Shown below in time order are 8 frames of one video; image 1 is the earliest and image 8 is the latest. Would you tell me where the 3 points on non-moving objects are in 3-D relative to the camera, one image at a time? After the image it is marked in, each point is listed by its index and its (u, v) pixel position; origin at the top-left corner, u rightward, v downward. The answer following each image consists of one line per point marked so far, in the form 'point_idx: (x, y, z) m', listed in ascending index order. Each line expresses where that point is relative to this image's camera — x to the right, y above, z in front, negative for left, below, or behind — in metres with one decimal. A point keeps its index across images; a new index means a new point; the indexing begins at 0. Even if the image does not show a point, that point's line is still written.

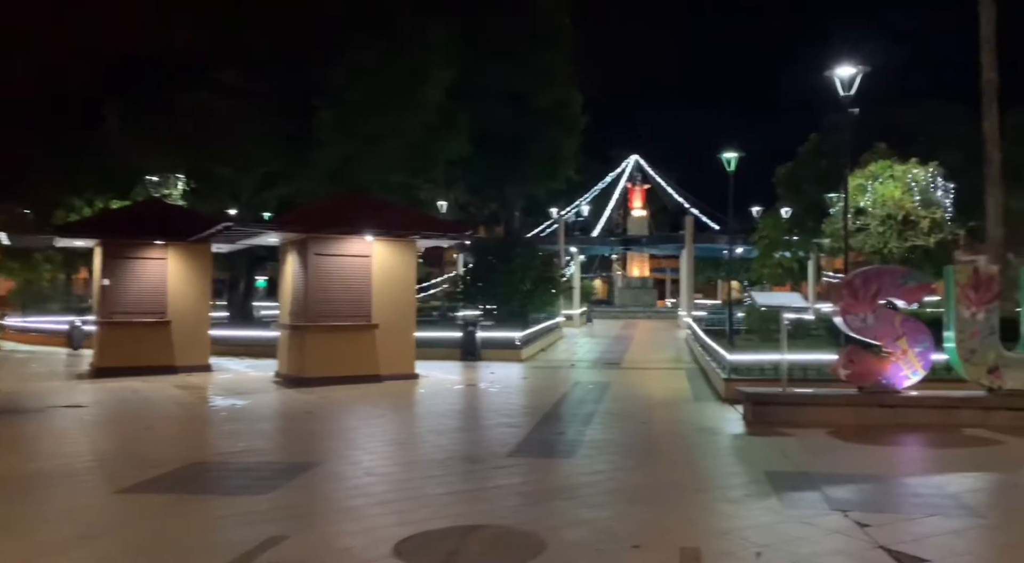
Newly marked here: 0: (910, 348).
0: (+5.3, -0.9, +9.9) m
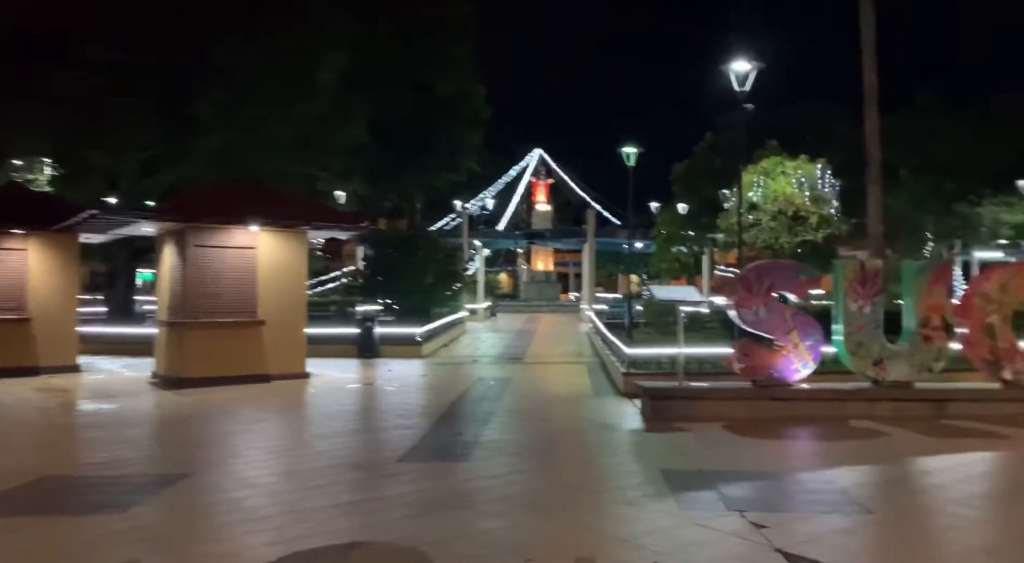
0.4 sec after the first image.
0: (+3.9, -0.8, +10.1) m
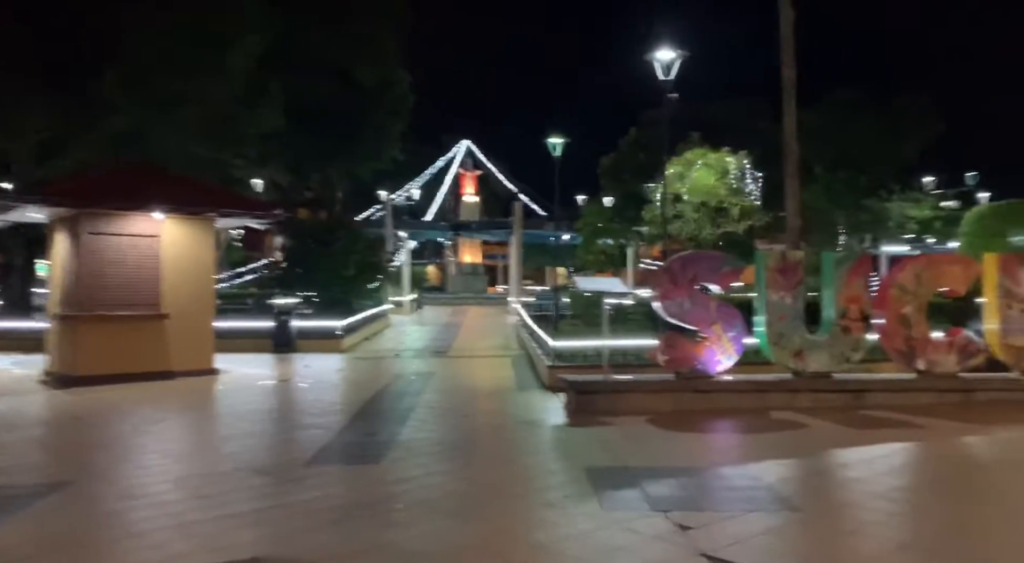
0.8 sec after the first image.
0: (+2.8, -0.7, +10.0) m
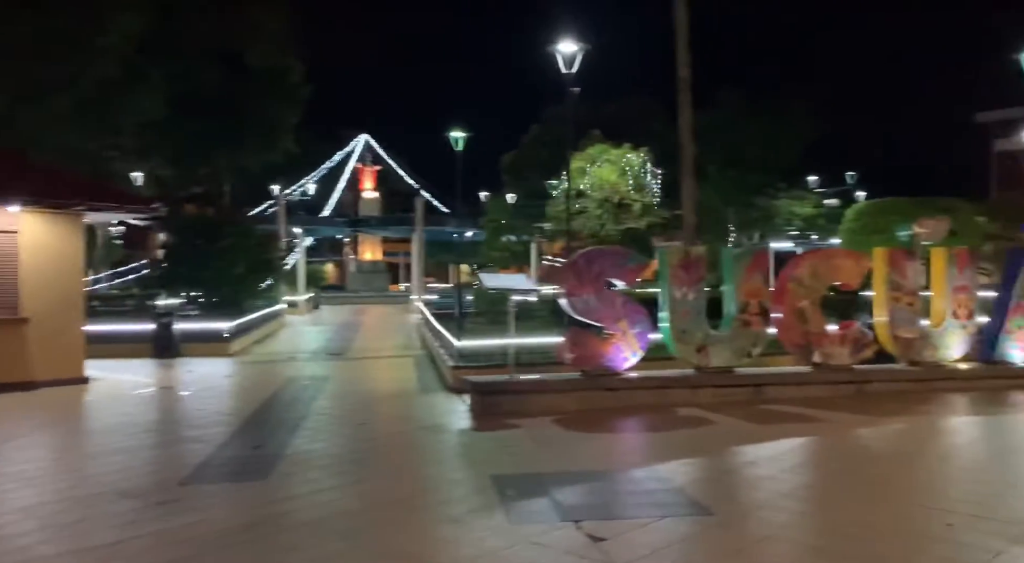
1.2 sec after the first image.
0: (+1.6, -0.6, +9.8) m
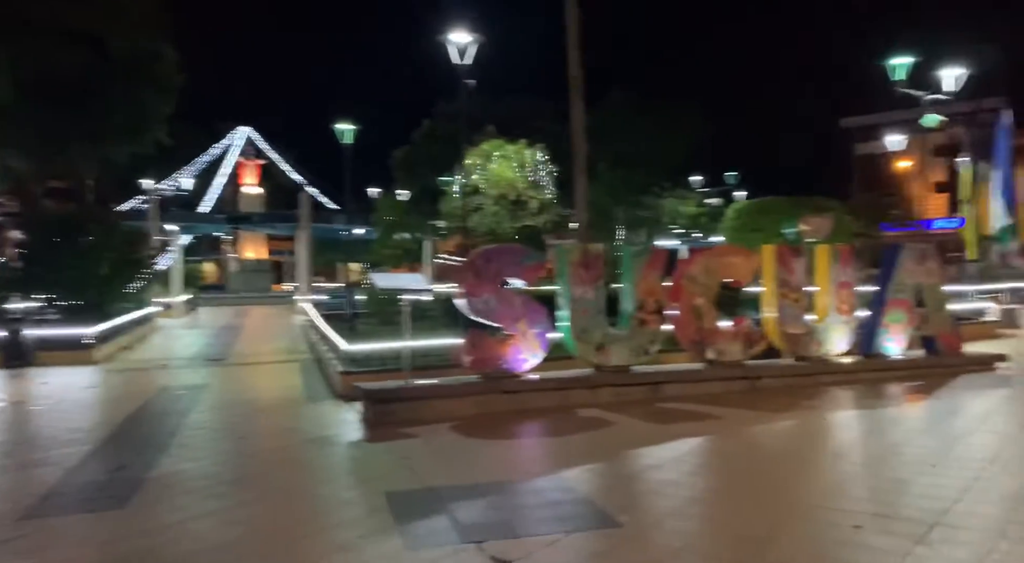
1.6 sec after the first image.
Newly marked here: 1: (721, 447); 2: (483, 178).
0: (+0.2, -0.6, +9.5) m
1: (+2.1, -1.7, +7.6) m
2: (-0.8, +2.7, +19.7) m
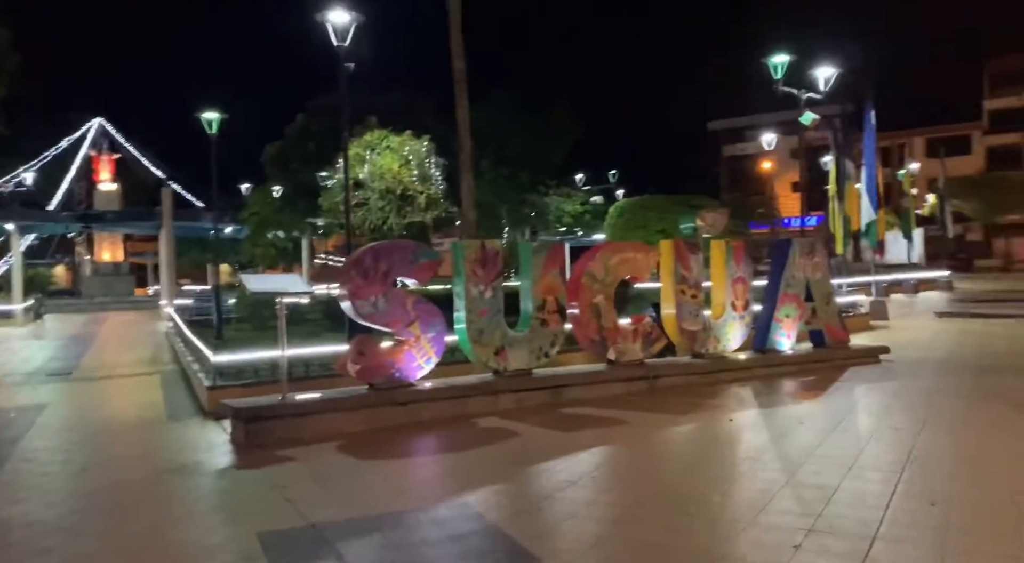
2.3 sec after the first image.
0: (-1.0, -0.6, +8.7) m
1: (+1.1, -1.6, +7.1) m
2: (-3.7, +2.7, +18.6) m
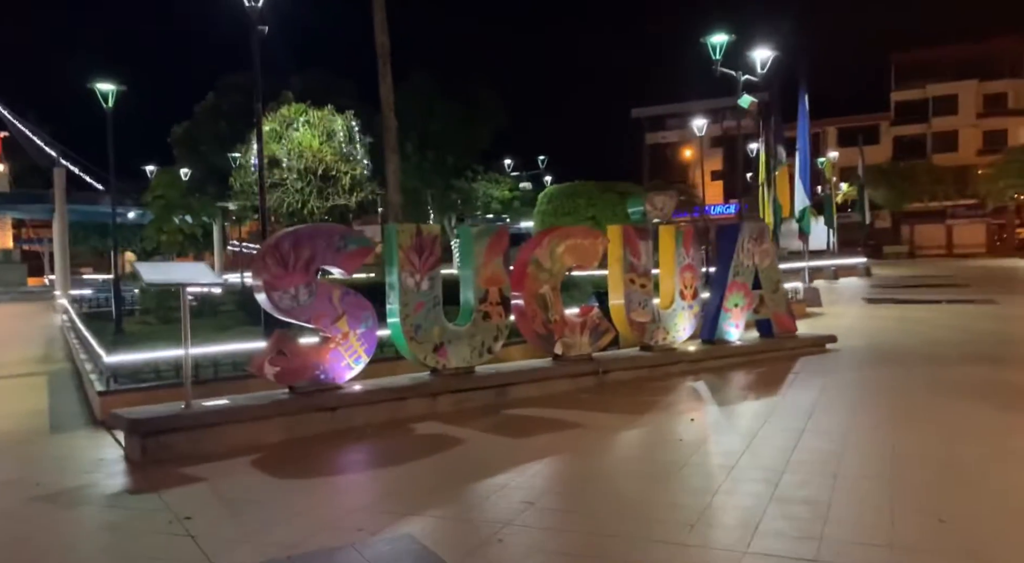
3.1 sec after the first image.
0: (-1.7, -0.5, +7.7) m
1: (+0.7, -1.5, +6.4) m
2: (-5.3, +3.0, +17.2) m
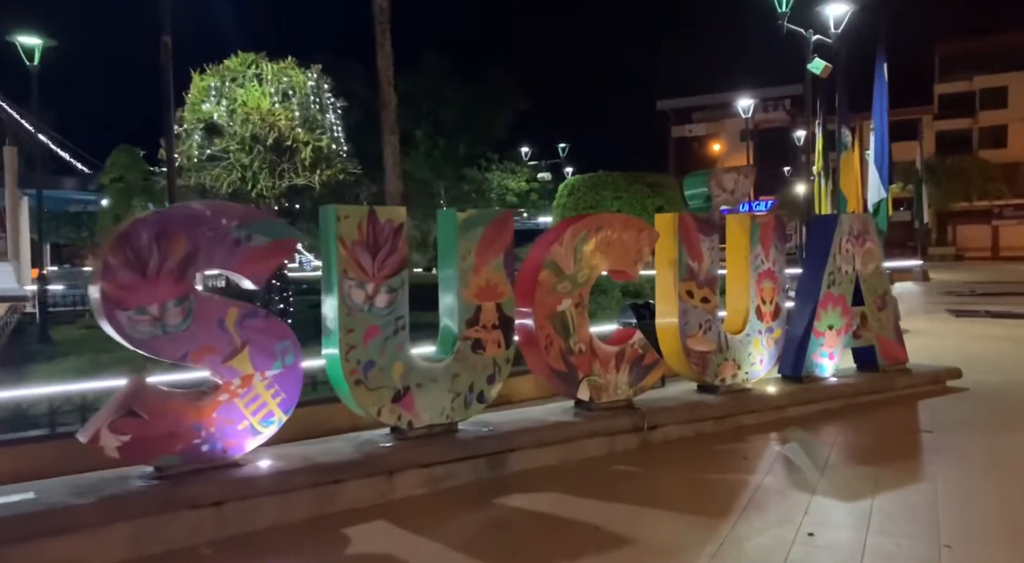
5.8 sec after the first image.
0: (-1.7, -0.6, +4.9) m
1: (+0.6, -1.7, +3.4) m
2: (-5.0, +3.0, +14.4) m
